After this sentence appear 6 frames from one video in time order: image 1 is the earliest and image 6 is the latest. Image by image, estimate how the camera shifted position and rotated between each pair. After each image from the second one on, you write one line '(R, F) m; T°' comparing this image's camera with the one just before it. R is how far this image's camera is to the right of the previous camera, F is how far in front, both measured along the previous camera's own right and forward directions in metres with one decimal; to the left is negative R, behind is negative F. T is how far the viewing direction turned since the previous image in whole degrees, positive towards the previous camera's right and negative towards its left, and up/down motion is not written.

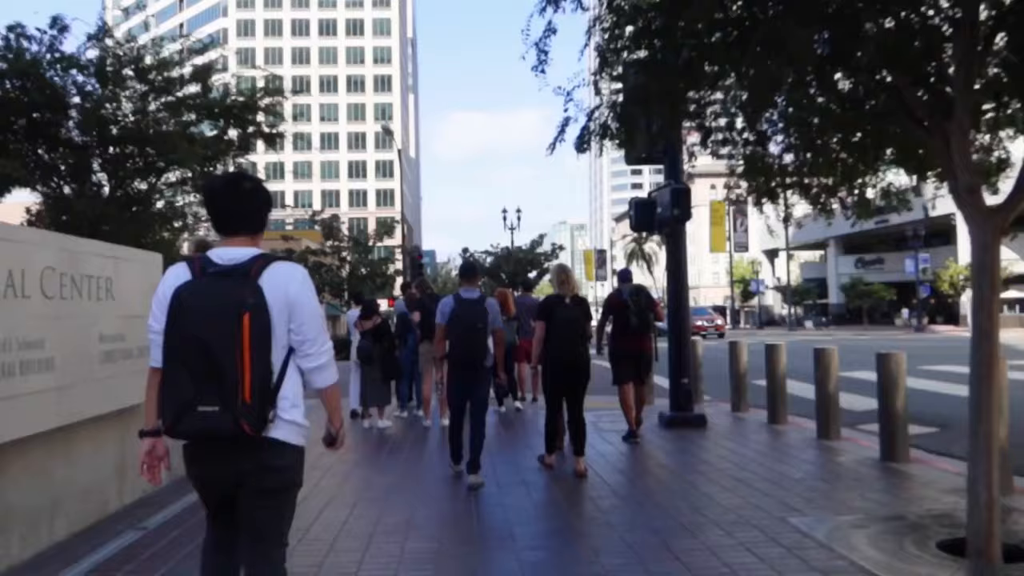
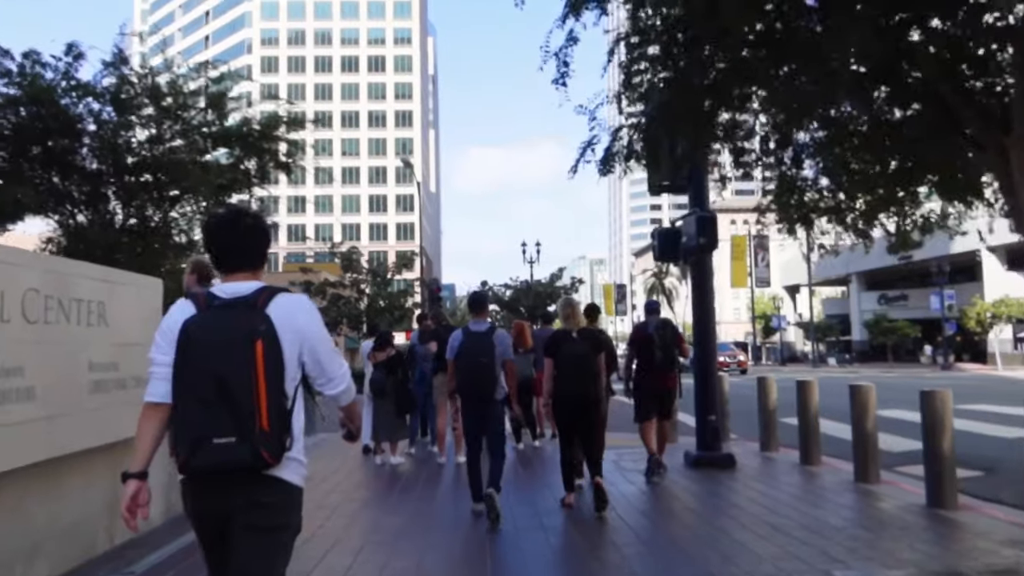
(0.0, +0.4) m; -1°
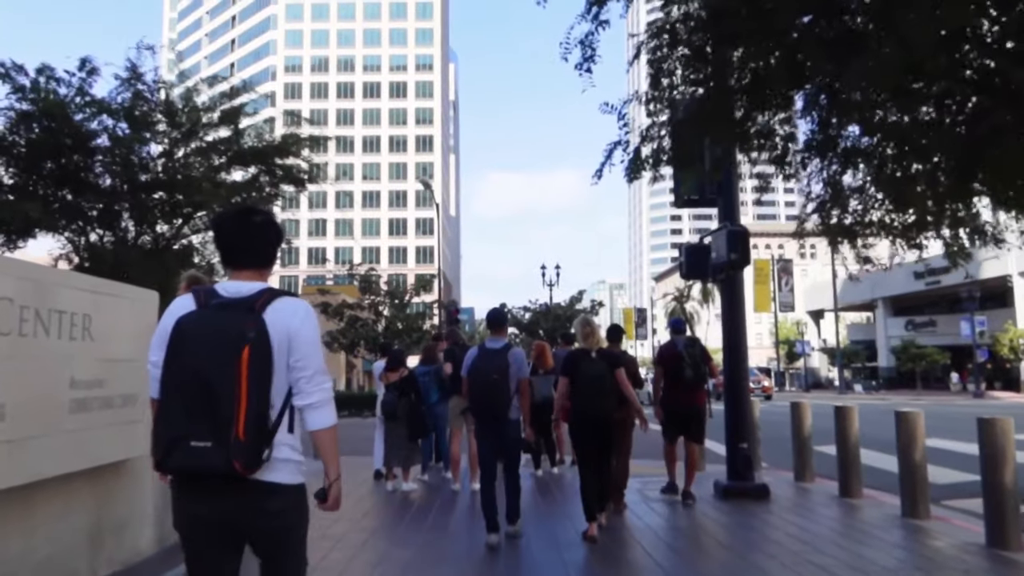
(0.0, +0.6) m; -1°
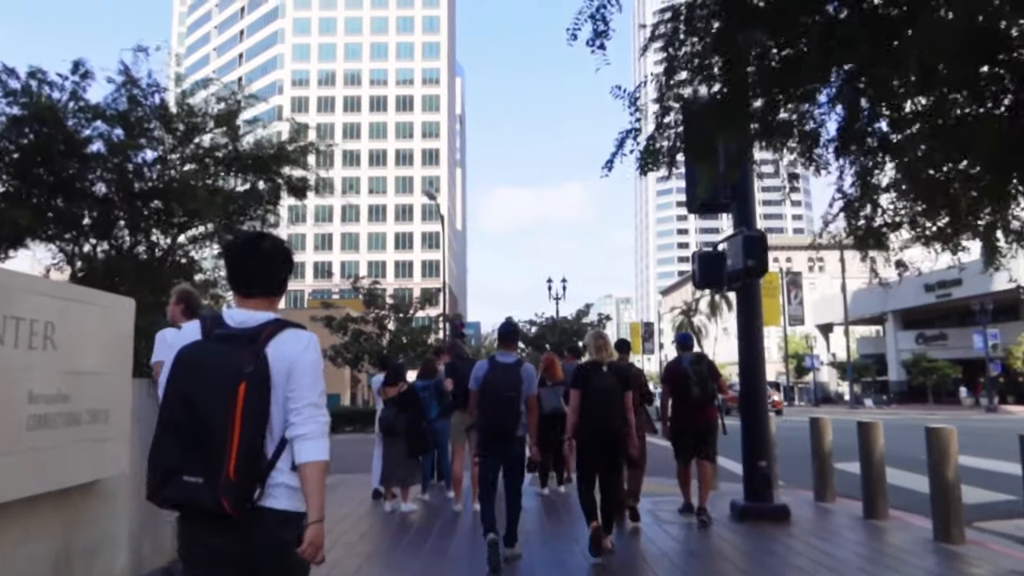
(0.0, +0.5) m; 0°
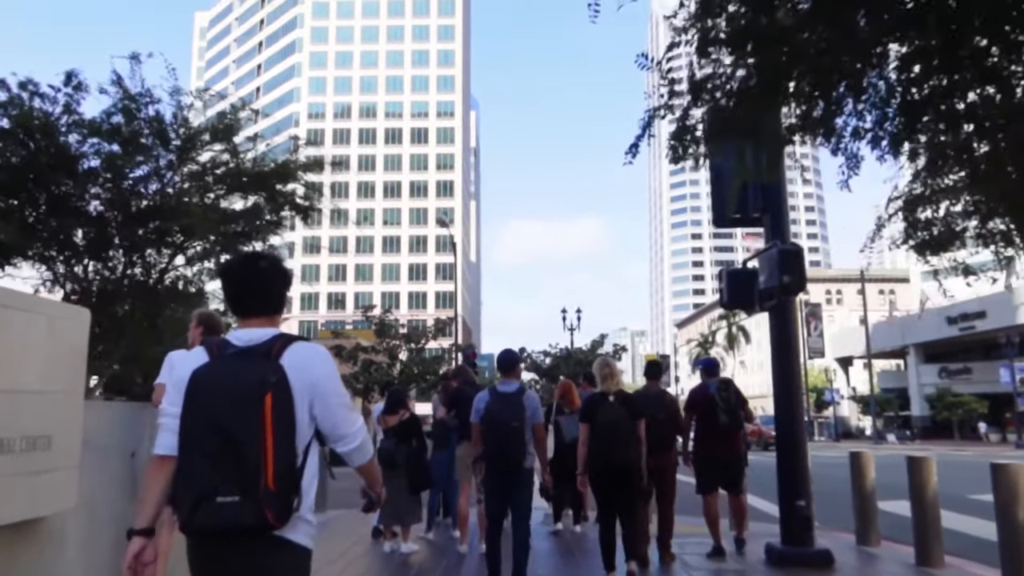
(0.0, +0.8) m; -1°
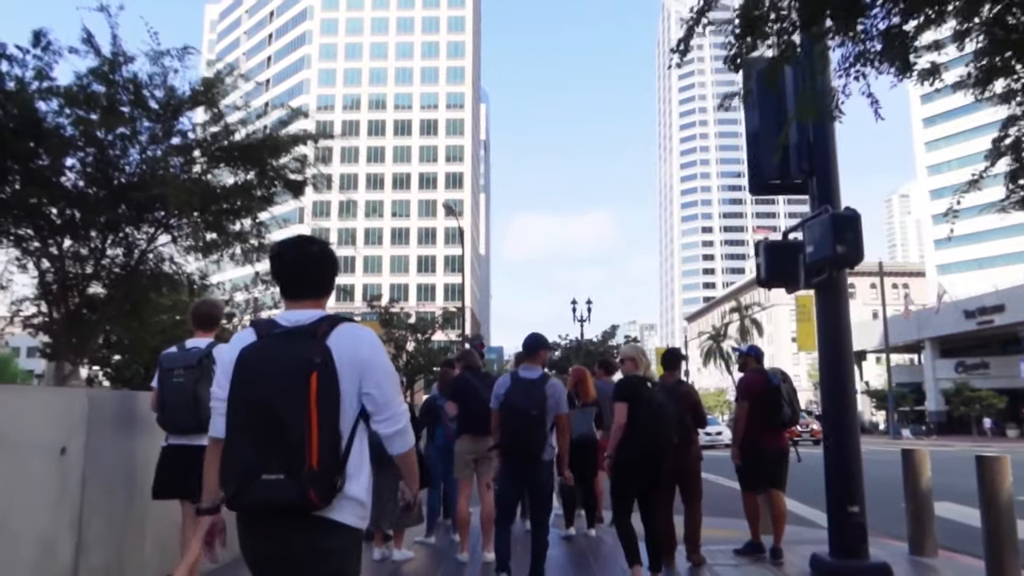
(0.0, +1.1) m; 0°
